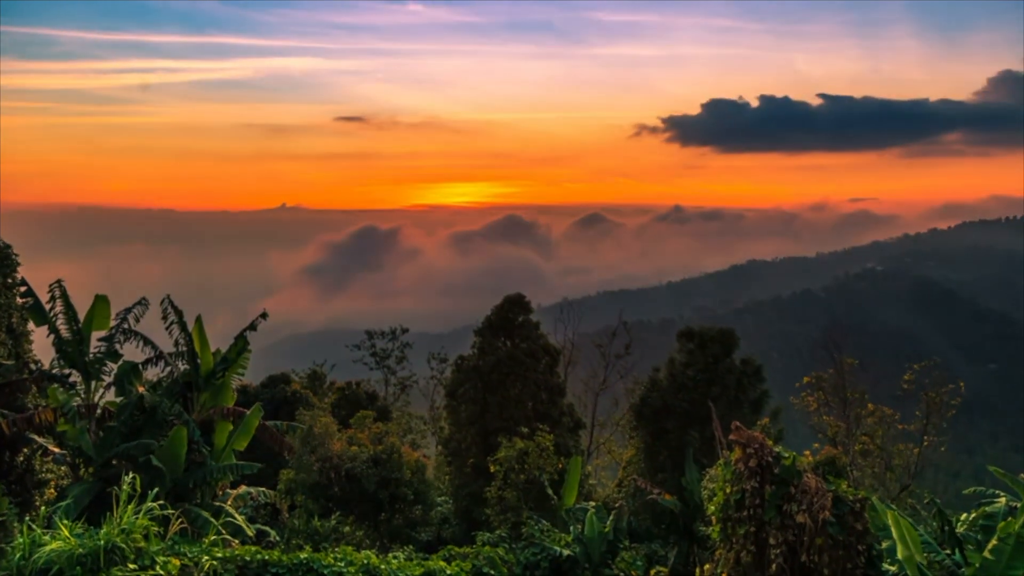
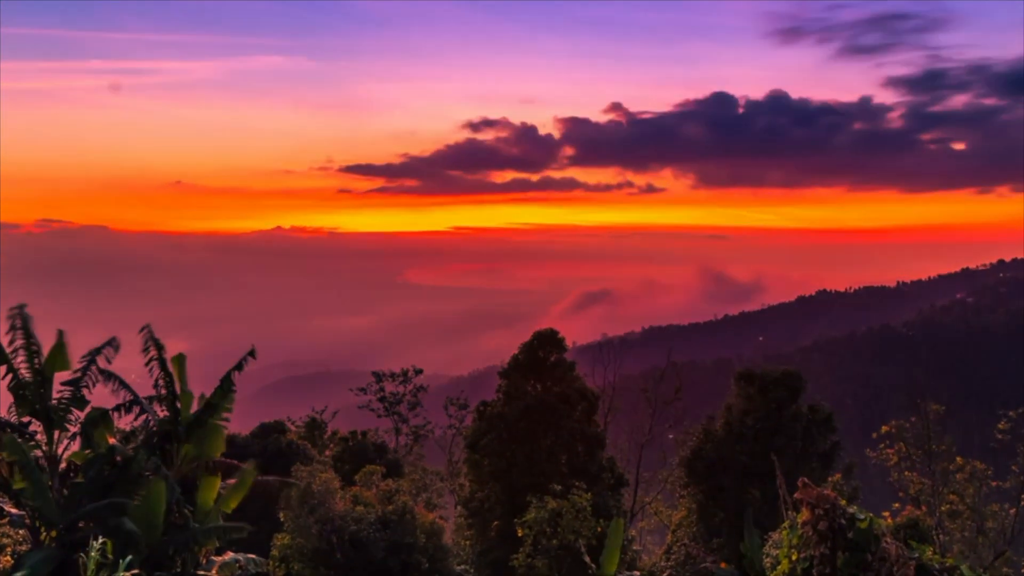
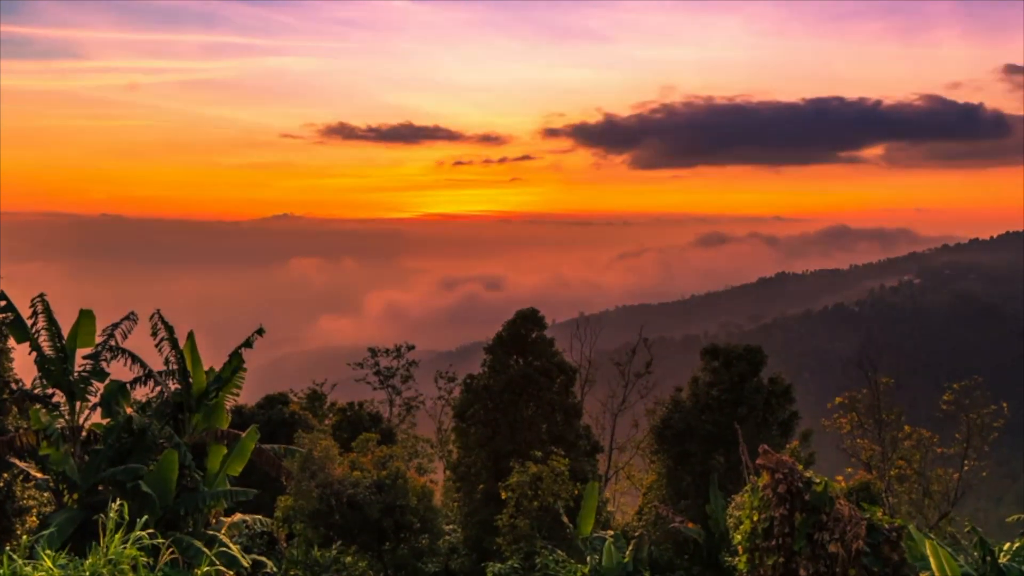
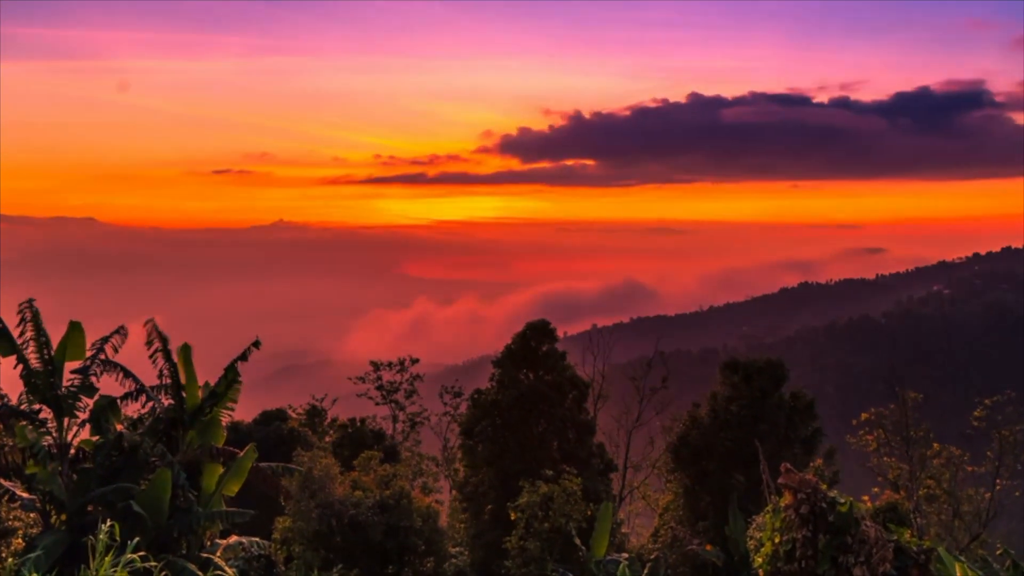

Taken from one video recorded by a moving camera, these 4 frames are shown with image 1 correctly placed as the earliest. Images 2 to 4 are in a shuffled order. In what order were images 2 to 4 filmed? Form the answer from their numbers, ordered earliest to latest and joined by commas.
3, 4, 2
